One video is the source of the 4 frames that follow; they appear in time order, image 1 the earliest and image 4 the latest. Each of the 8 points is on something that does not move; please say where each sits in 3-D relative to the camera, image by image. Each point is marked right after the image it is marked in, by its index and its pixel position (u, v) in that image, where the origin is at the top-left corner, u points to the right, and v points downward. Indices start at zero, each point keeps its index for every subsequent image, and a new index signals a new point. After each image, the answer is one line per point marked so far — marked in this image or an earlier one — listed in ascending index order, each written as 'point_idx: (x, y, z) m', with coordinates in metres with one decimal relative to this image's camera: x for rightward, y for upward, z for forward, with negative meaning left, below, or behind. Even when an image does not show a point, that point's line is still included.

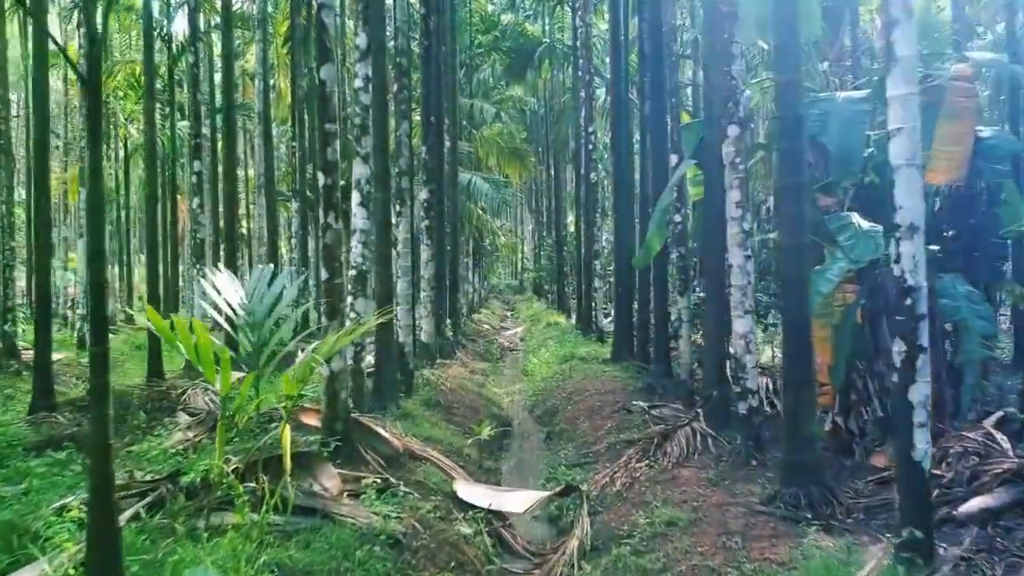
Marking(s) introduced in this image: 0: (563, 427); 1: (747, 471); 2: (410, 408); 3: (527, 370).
0: (+0.5, -1.3, +11.9) m
1: (+1.5, -1.2, +8.0) m
2: (-0.8, -1.0, +10.2) m
3: (+0.2, -1.2, +19.1) m
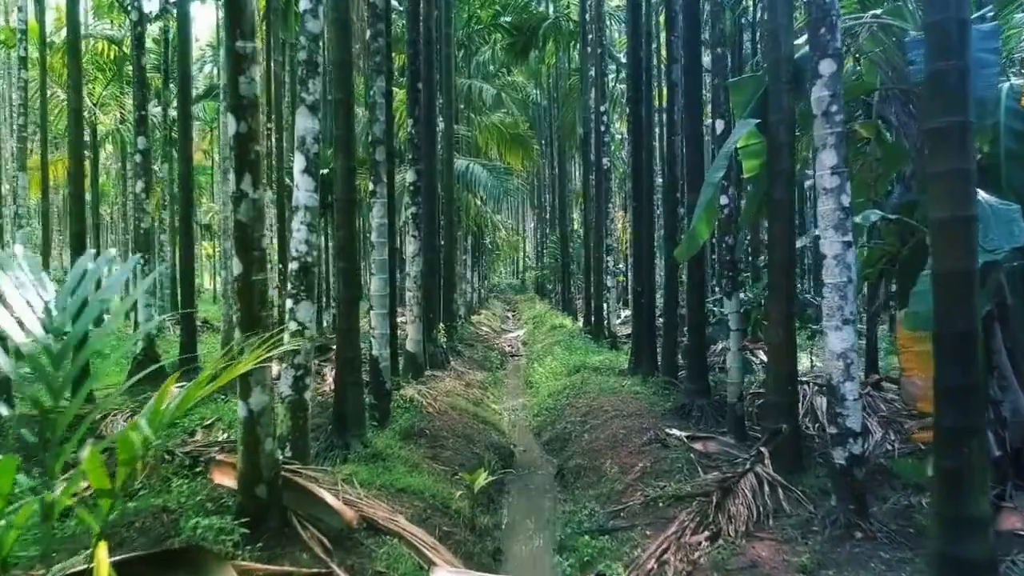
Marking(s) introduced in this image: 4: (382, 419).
0: (+0.5, -1.3, +9.5) m
1: (+1.5, -1.2, +5.6) m
2: (-0.8, -1.0, +7.8) m
3: (+0.3, -1.2, +16.7) m
4: (-0.9, -1.0, +9.1) m
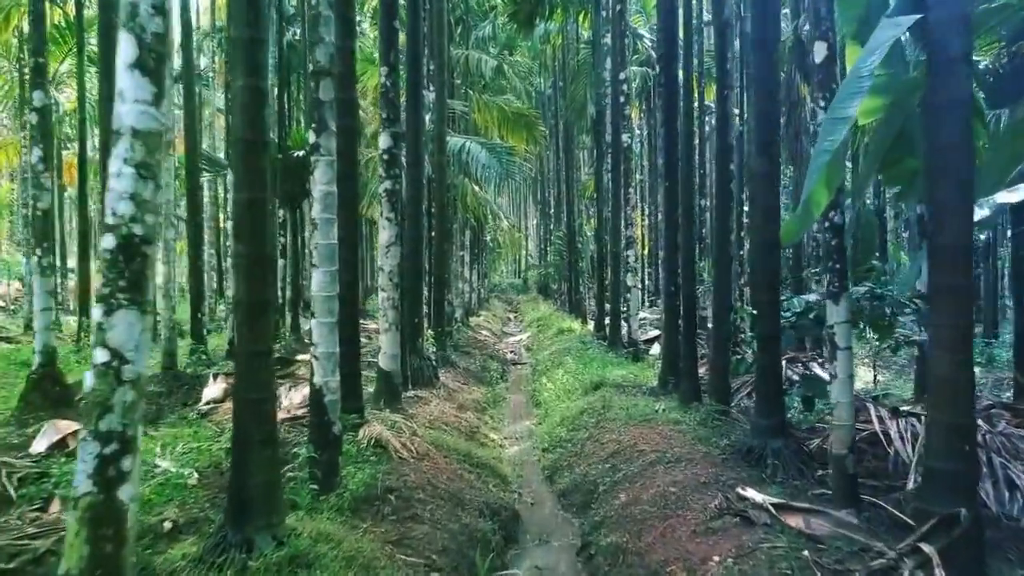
0: (+0.5, -1.3, +6.6) m
1: (+1.5, -1.2, +2.7) m
2: (-0.8, -1.0, +4.9) m
3: (+0.3, -1.2, +13.8) m
4: (-0.9, -0.9, +6.2) m
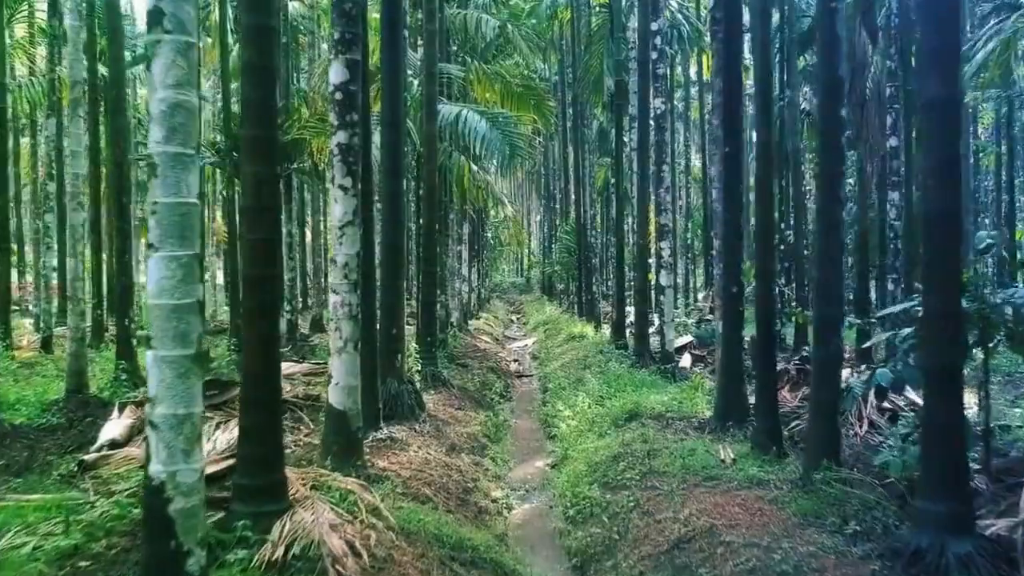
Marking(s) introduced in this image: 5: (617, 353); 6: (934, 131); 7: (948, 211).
0: (+0.6, -1.3, +3.6) m
1: (+1.6, -1.2, -0.3) m
2: (-0.7, -1.0, +1.9) m
3: (+0.4, -1.2, +10.8) m
4: (-0.9, -0.9, +3.2) m
5: (+1.3, -0.8, +15.6) m
6: (+1.6, +0.6, +4.8) m
7: (+1.7, +0.3, +4.8) m
